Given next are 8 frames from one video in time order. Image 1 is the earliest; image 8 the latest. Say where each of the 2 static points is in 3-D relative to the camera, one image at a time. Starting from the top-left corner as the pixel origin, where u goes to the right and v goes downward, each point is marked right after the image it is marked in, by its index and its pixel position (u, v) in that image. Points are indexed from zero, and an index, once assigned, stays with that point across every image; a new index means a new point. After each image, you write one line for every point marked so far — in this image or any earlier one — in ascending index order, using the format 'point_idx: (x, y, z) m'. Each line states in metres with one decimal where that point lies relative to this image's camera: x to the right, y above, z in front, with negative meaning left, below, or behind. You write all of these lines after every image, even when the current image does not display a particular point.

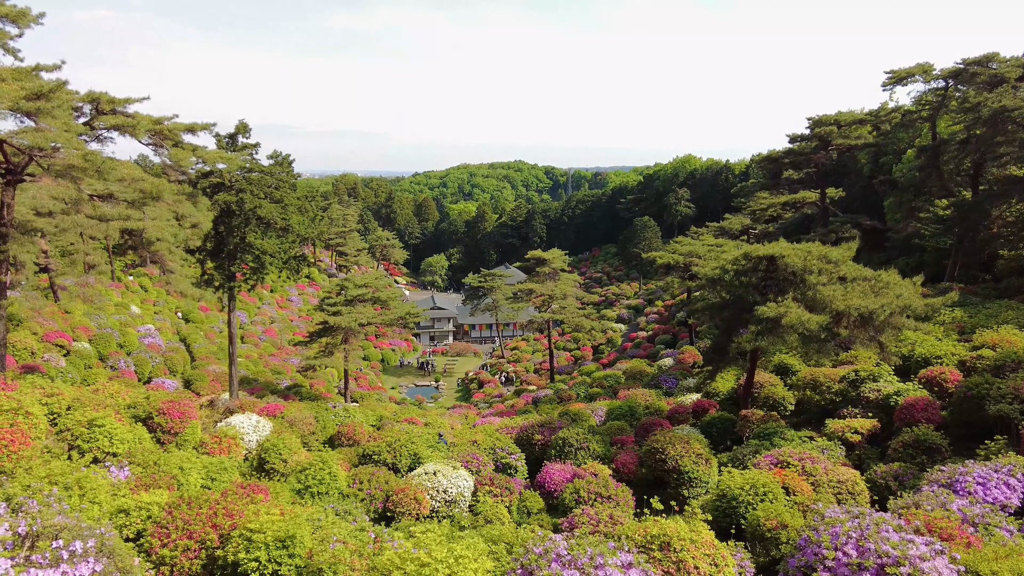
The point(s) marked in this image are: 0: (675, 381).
0: (+6.0, -3.5, +17.9) m
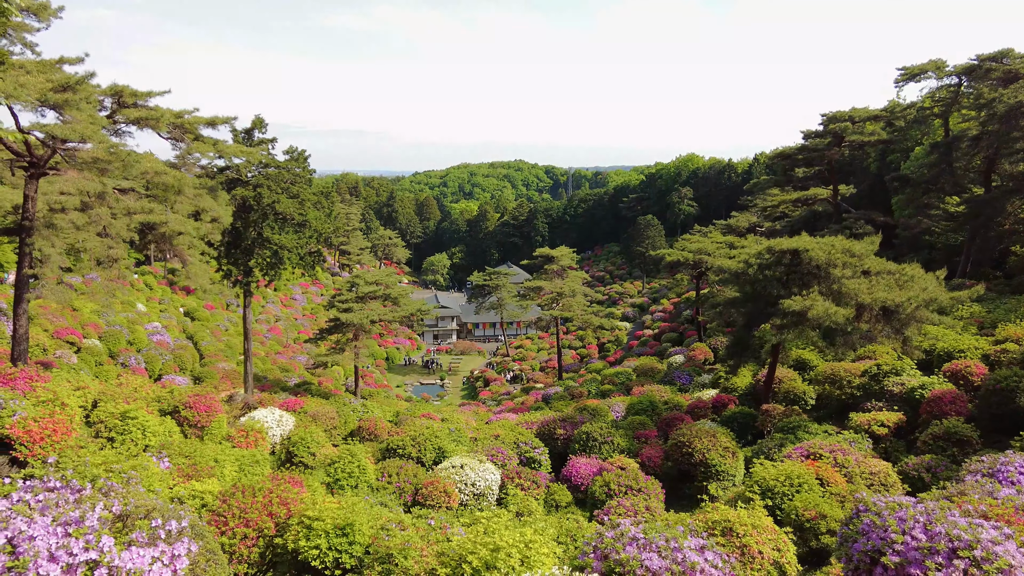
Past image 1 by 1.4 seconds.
0: (+6.6, -3.4, +17.9) m
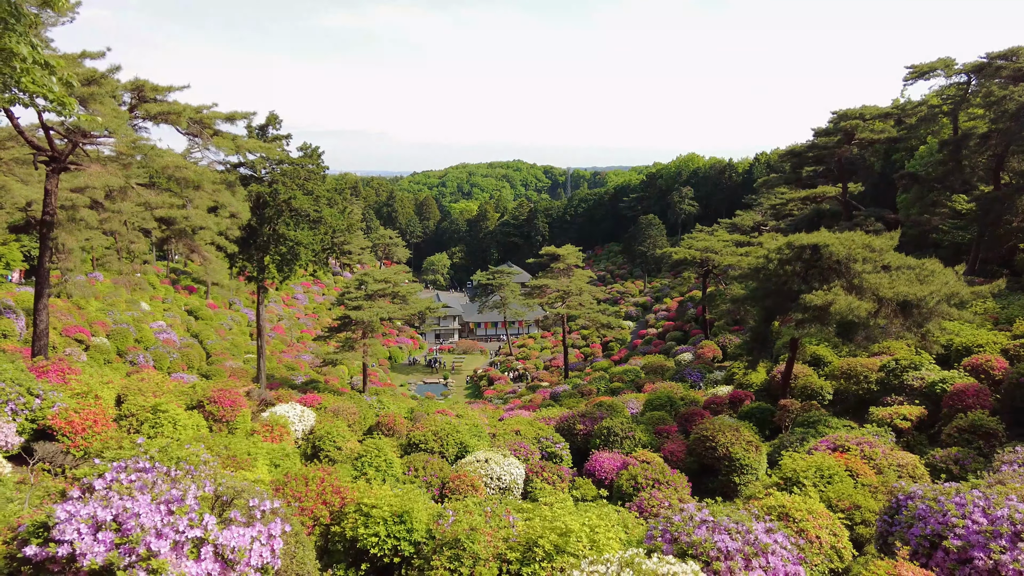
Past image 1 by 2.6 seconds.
0: (+7.0, -3.3, +18.0) m
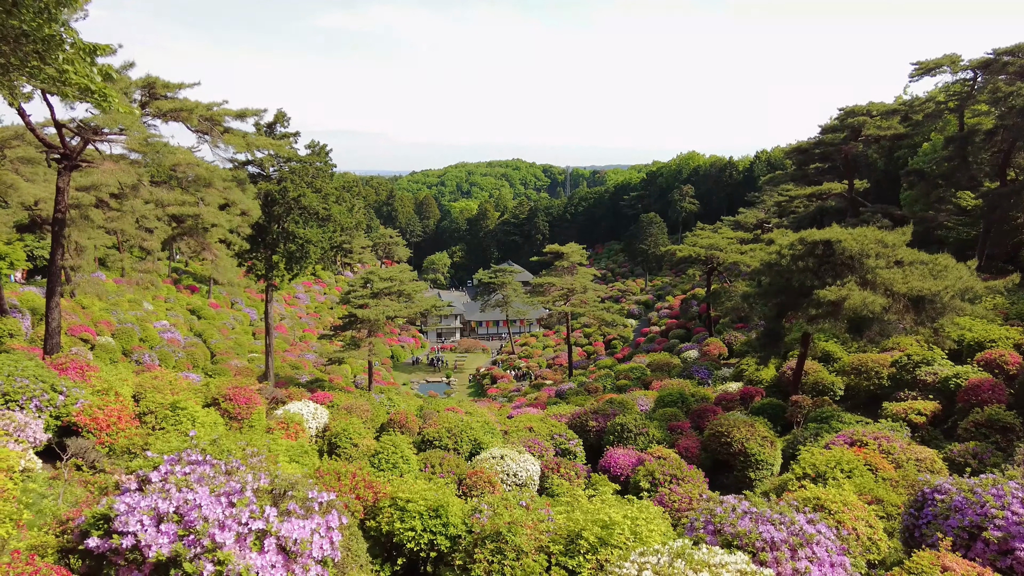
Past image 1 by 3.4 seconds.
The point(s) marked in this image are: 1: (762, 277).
0: (+7.3, -3.1, +18.0) m
1: (+6.3, +0.3, +12.1) m
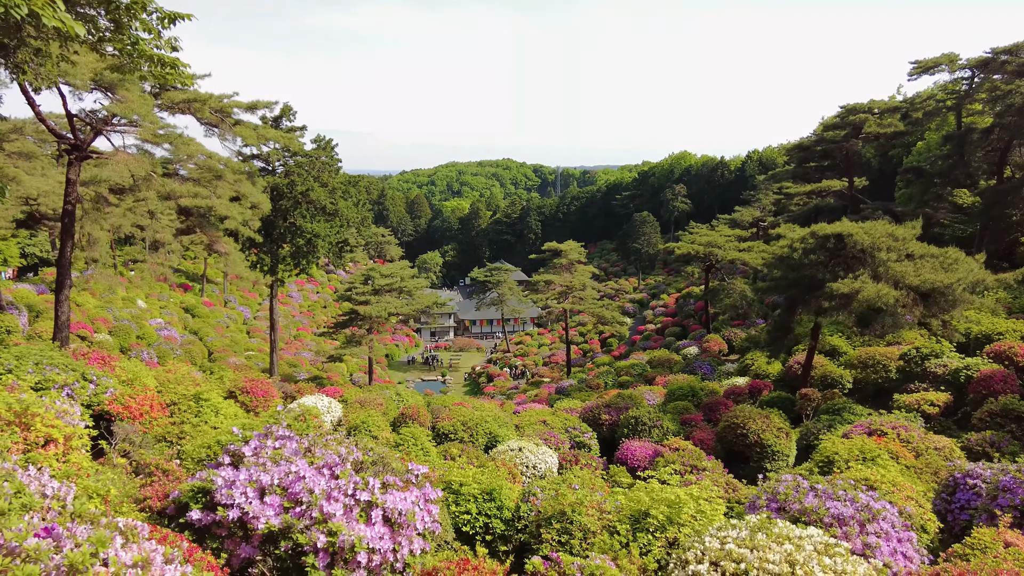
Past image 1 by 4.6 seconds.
0: (+7.5, -3.0, +18.1) m
1: (+6.6, +0.4, +12.2) m
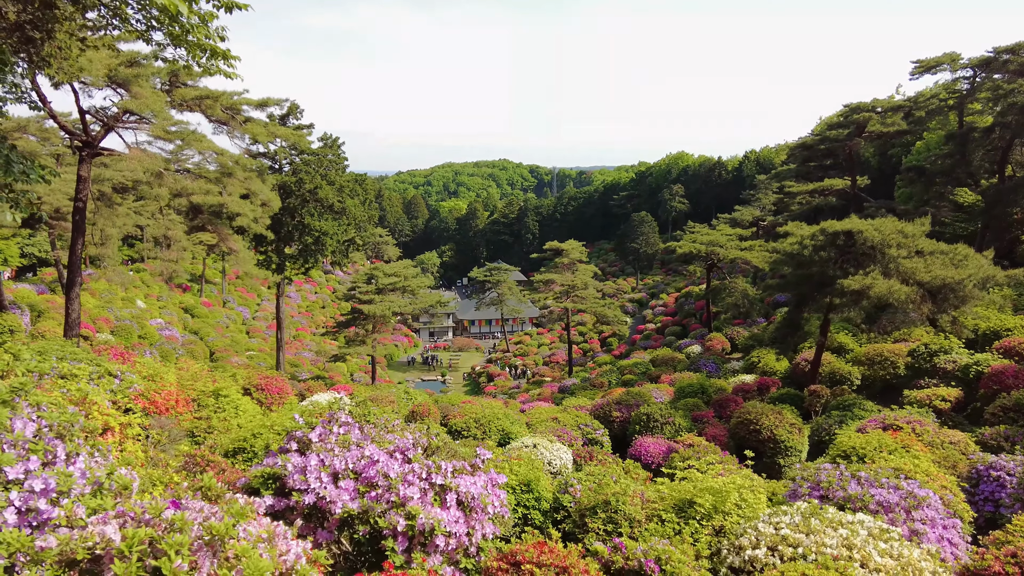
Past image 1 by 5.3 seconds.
0: (+7.7, -2.9, +18.1) m
1: (+6.9, +0.5, +12.3) m
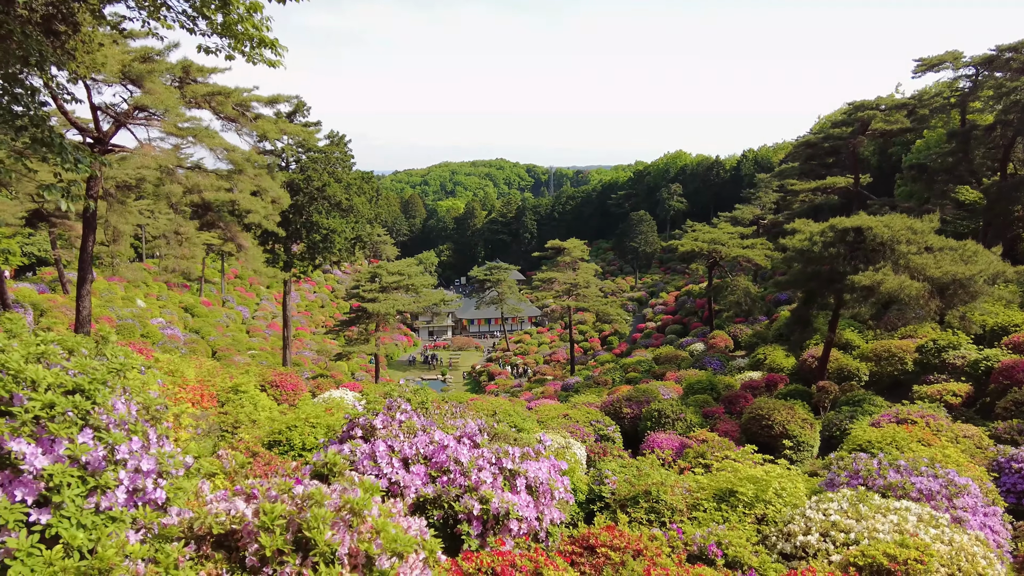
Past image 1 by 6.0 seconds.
0: (+7.9, -2.8, +18.2) m
1: (+7.1, +0.6, +12.3) m
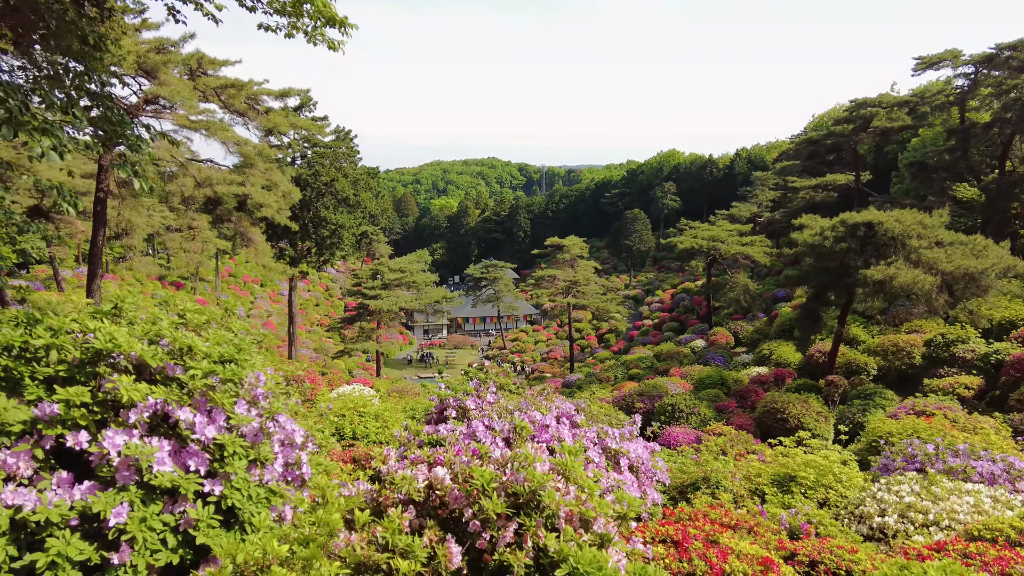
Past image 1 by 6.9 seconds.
0: (+8.1, -2.7, +18.3) m
1: (+7.4, +0.7, +12.4) m
